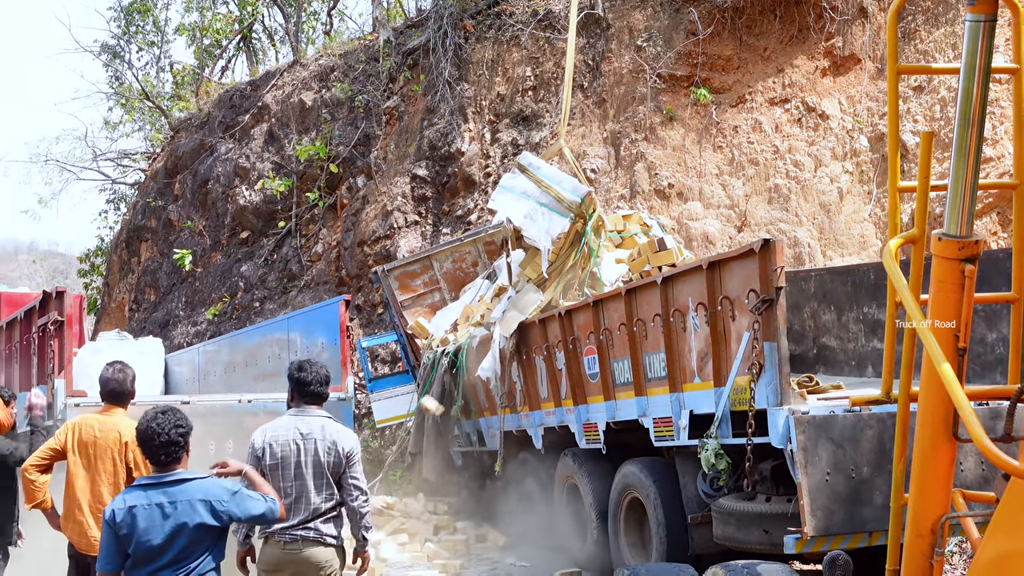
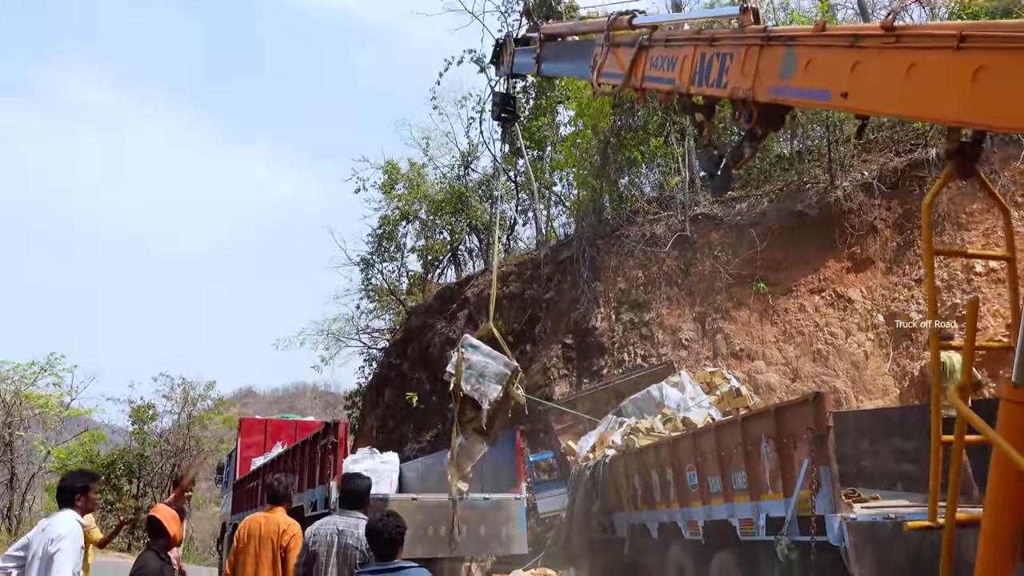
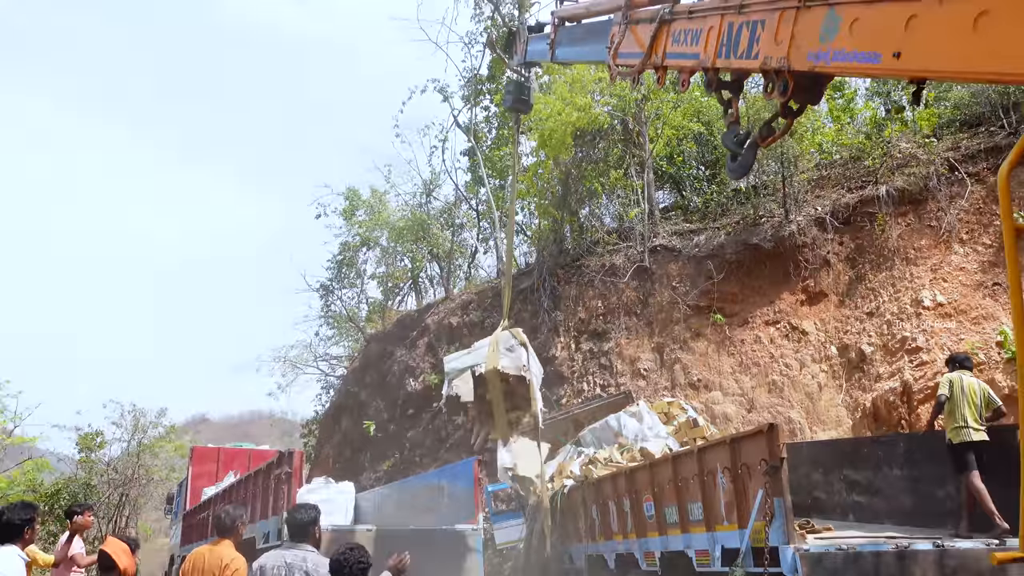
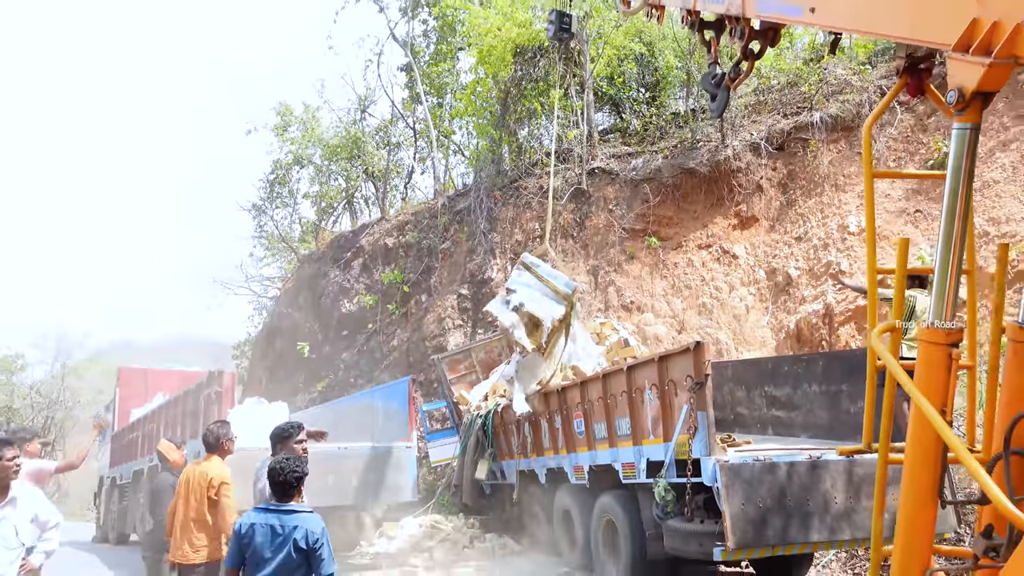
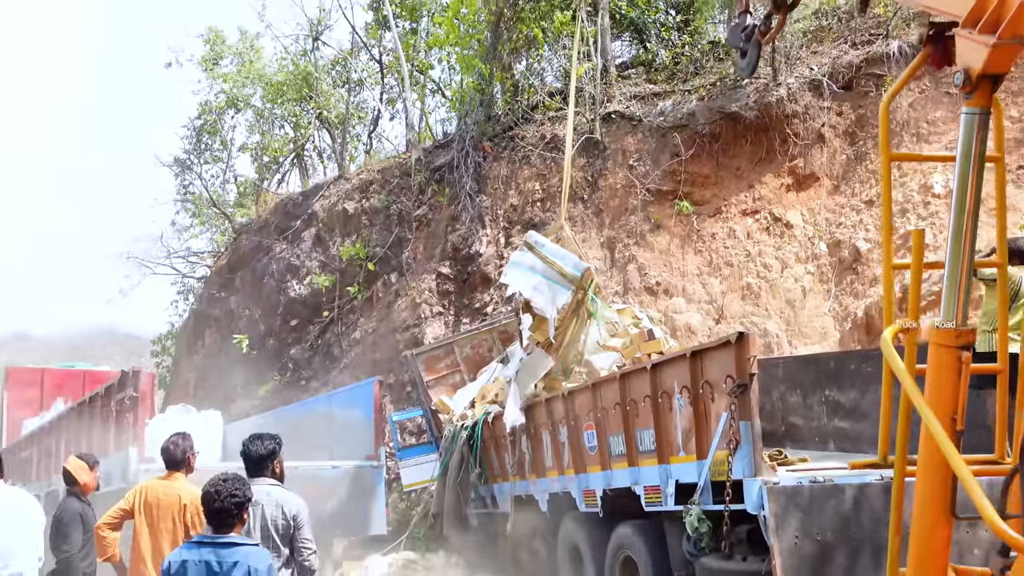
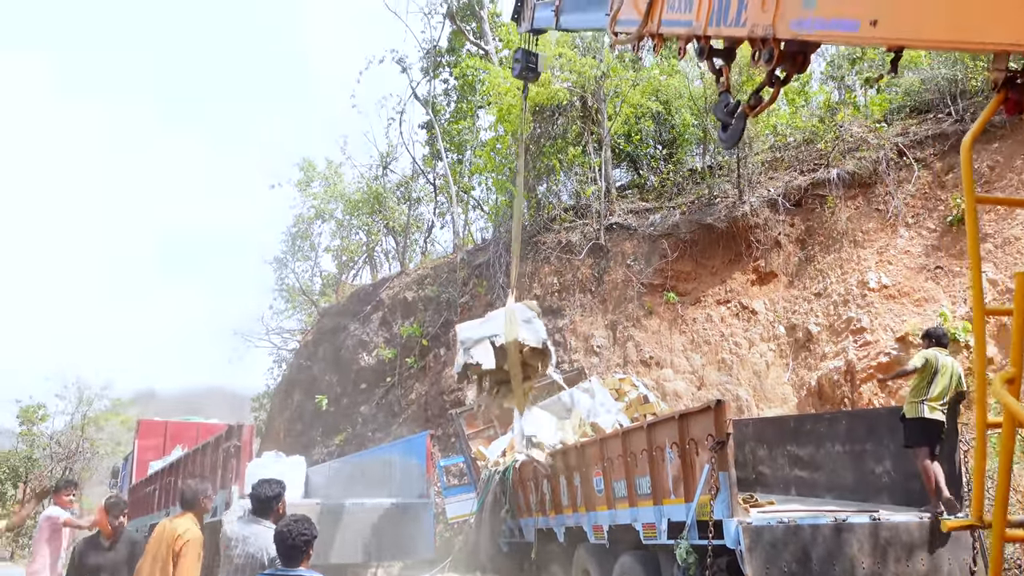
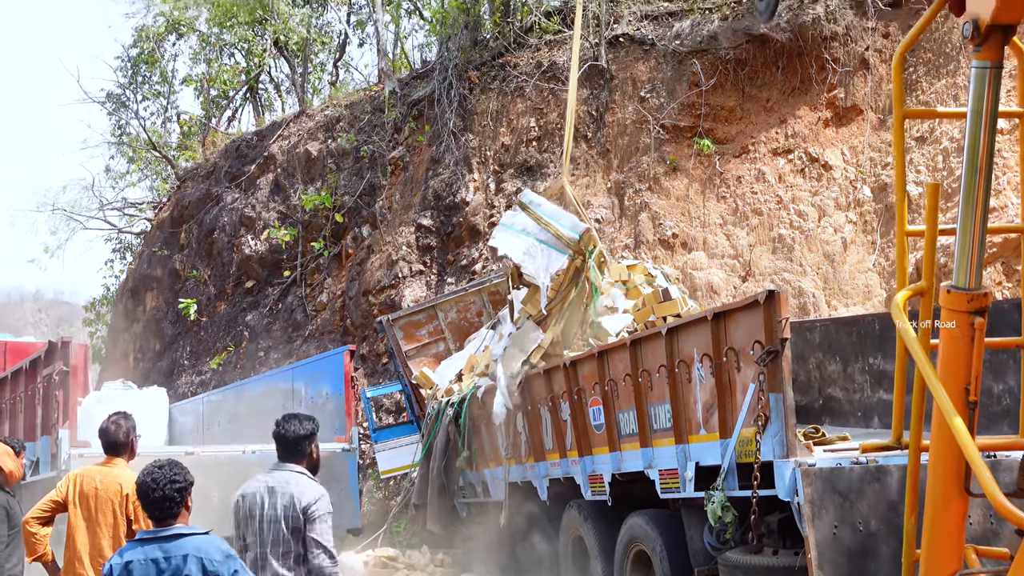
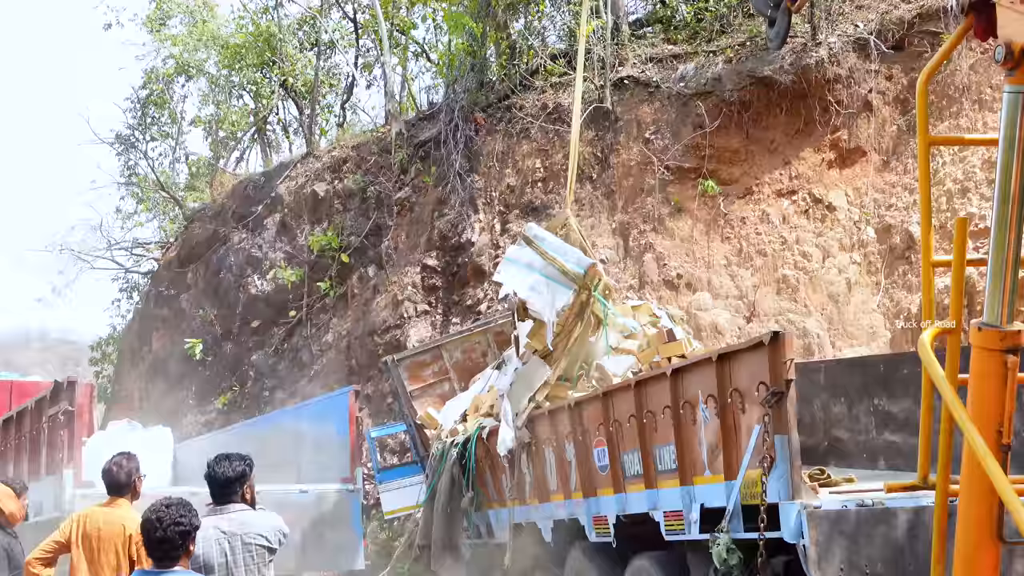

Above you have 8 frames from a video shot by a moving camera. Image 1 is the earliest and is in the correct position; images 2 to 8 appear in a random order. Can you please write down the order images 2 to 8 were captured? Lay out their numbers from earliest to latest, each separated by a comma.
7, 8, 5, 4, 6, 3, 2
